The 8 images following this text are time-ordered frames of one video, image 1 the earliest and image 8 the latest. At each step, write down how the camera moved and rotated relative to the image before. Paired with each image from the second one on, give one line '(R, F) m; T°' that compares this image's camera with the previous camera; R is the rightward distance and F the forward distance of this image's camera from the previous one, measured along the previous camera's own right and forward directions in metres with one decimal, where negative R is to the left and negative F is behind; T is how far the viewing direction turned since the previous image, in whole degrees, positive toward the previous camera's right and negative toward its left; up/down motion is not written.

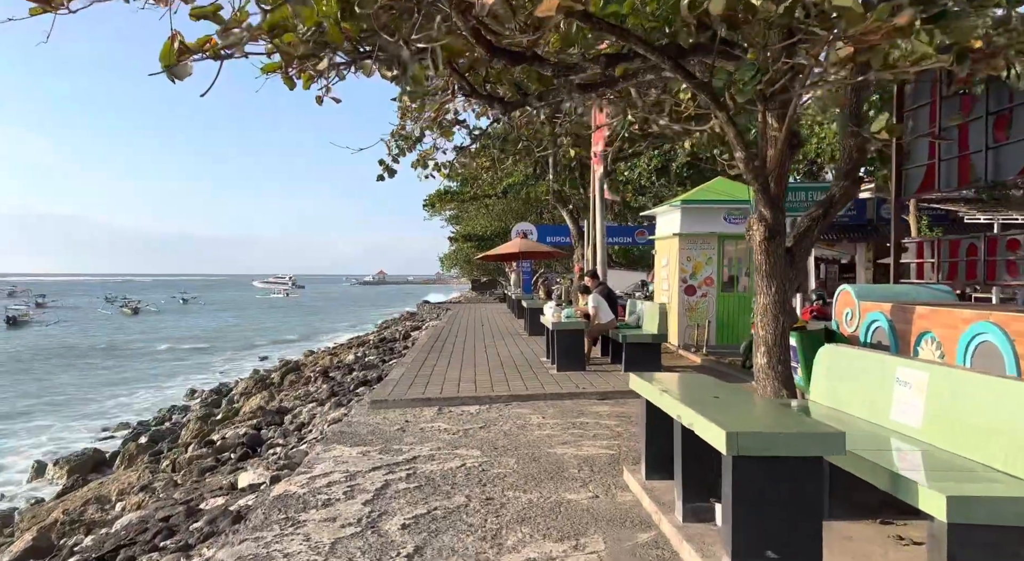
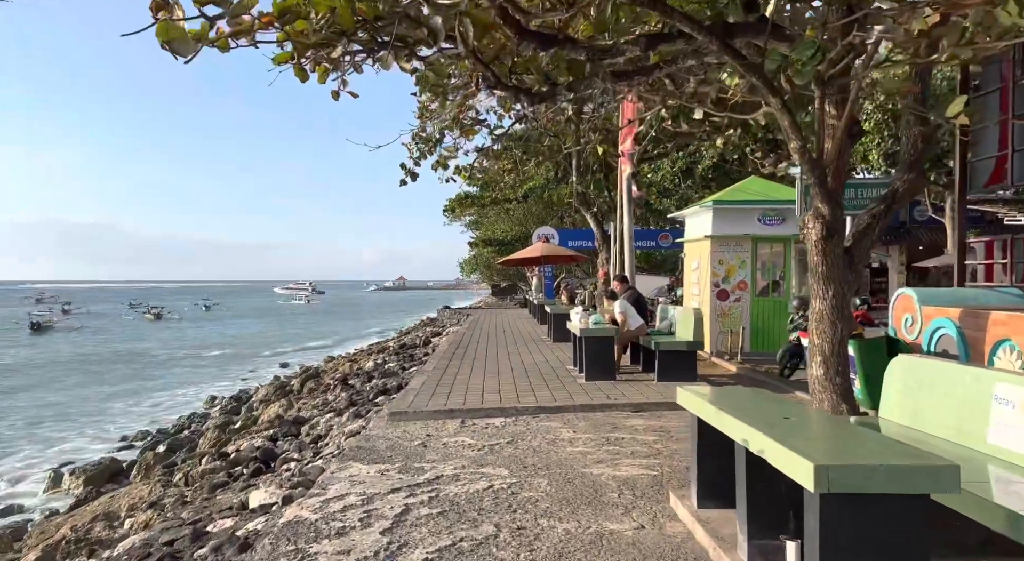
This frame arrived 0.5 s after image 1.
(-0.1, +0.4) m; -1°
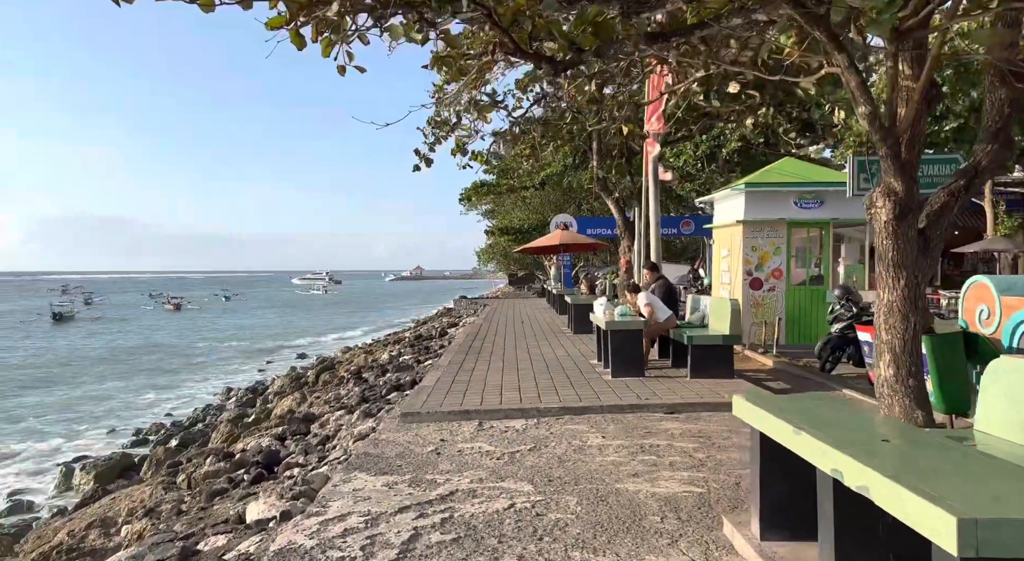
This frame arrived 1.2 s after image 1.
(0.0, +0.6) m; -1°
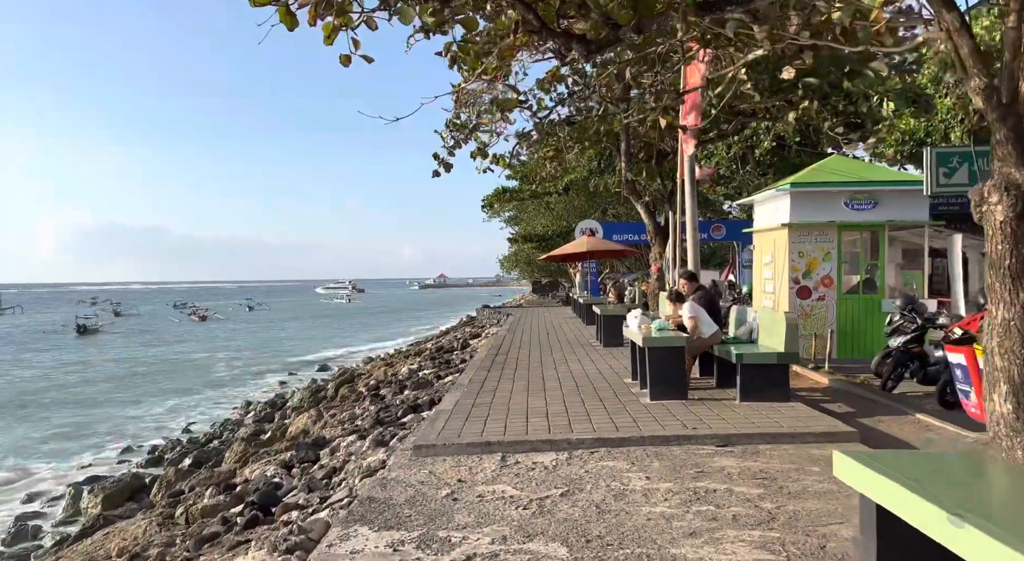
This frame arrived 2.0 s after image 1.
(0.0, +0.8) m; -2°
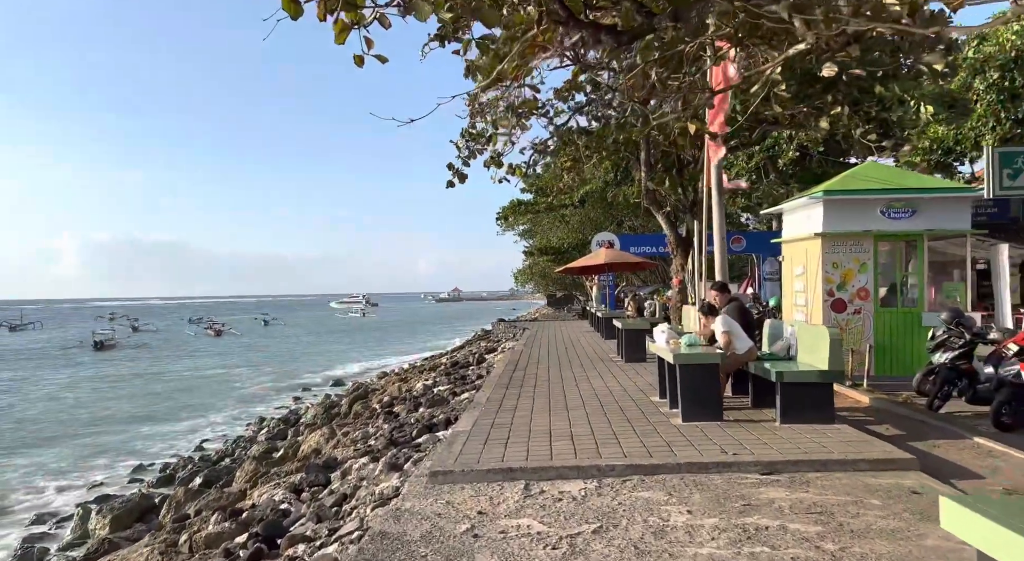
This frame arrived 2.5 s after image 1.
(-0.1, +0.4) m; -1°
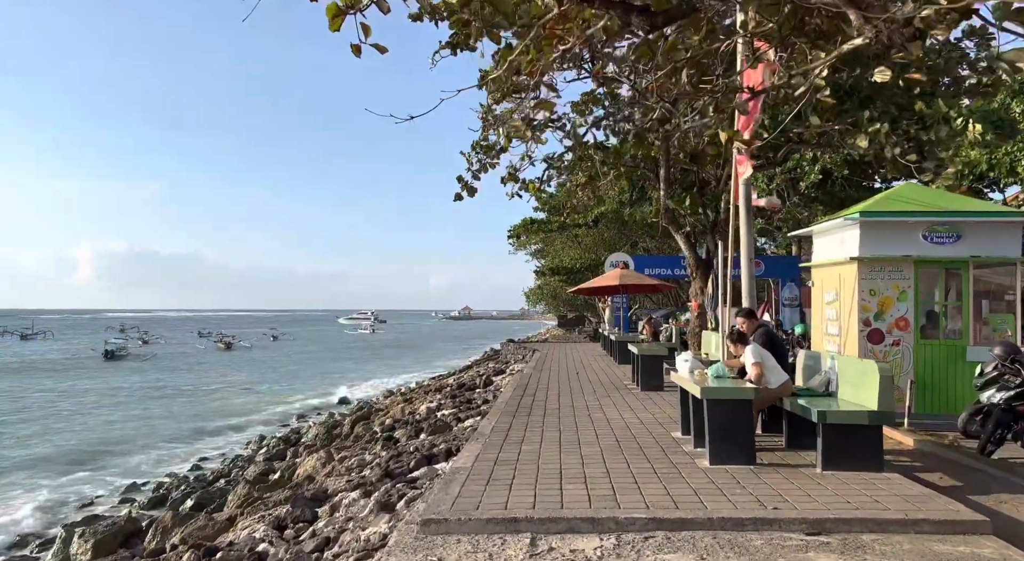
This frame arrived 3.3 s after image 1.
(0.0, +0.7) m; -1°
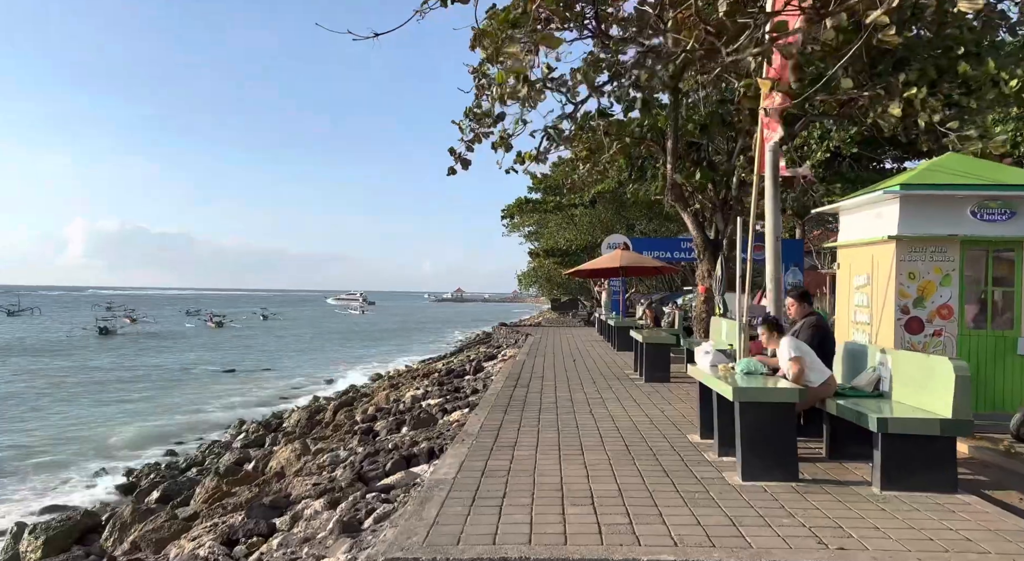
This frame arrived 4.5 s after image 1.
(0.0, +1.0) m; +1°
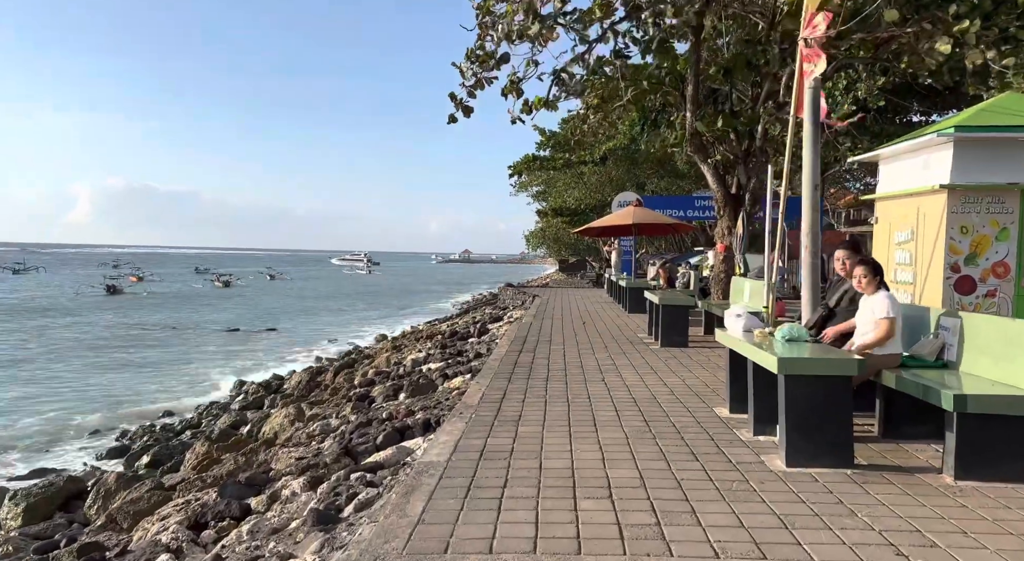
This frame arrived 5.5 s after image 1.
(0.0, +0.8) m; -1°
